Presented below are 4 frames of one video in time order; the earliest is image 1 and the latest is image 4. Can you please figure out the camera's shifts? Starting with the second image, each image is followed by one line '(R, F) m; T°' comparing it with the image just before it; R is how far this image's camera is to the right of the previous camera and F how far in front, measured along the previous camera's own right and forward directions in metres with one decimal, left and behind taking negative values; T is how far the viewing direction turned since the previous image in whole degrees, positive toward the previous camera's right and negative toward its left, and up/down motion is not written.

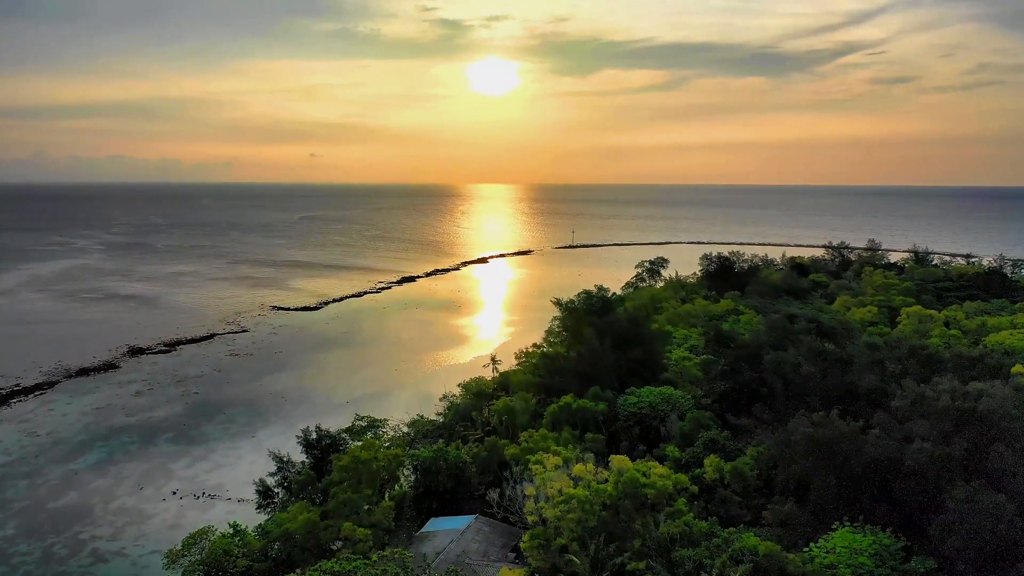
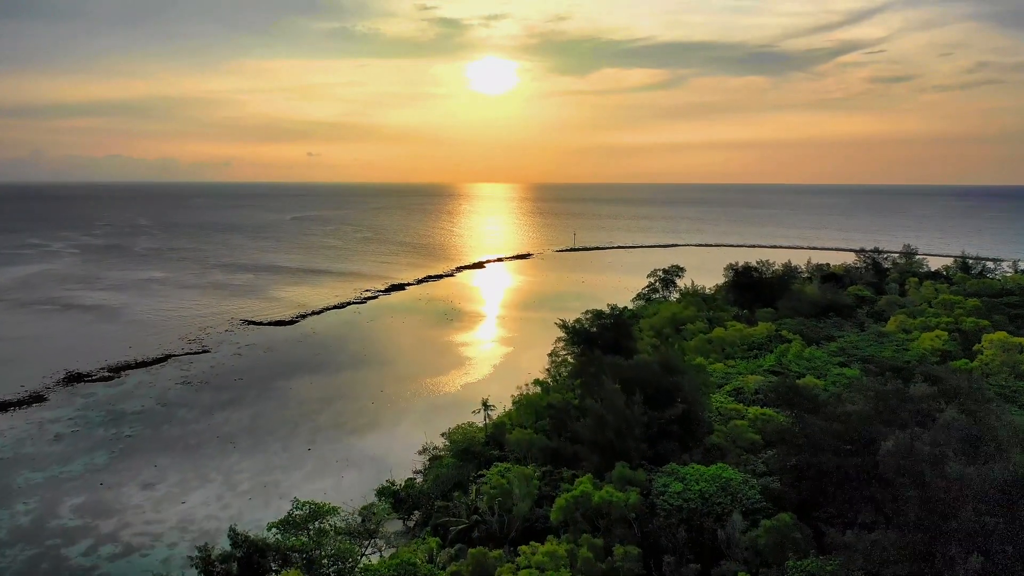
(+0.1, +5.3) m; 0°
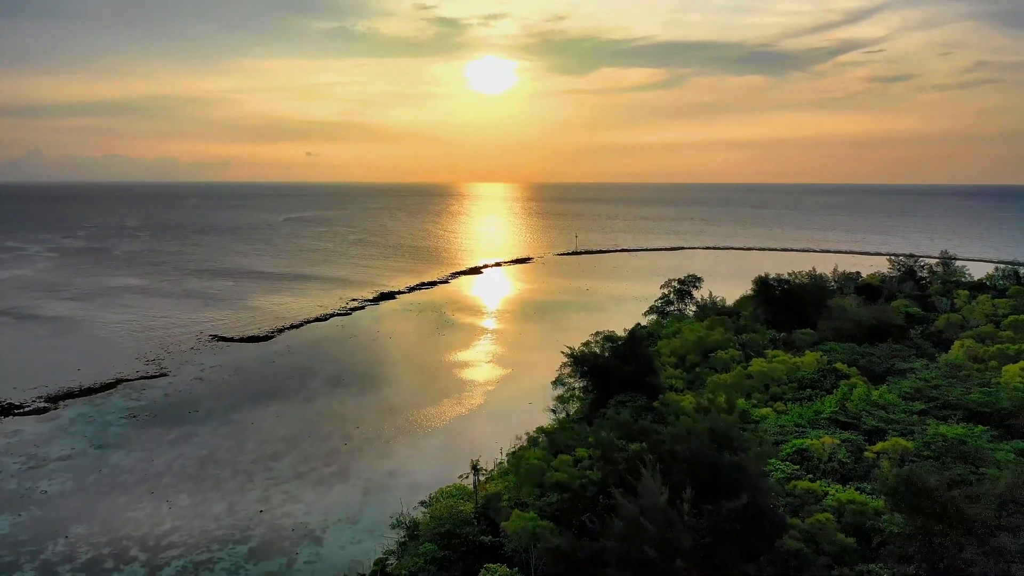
(+0.1, +4.6) m; 0°
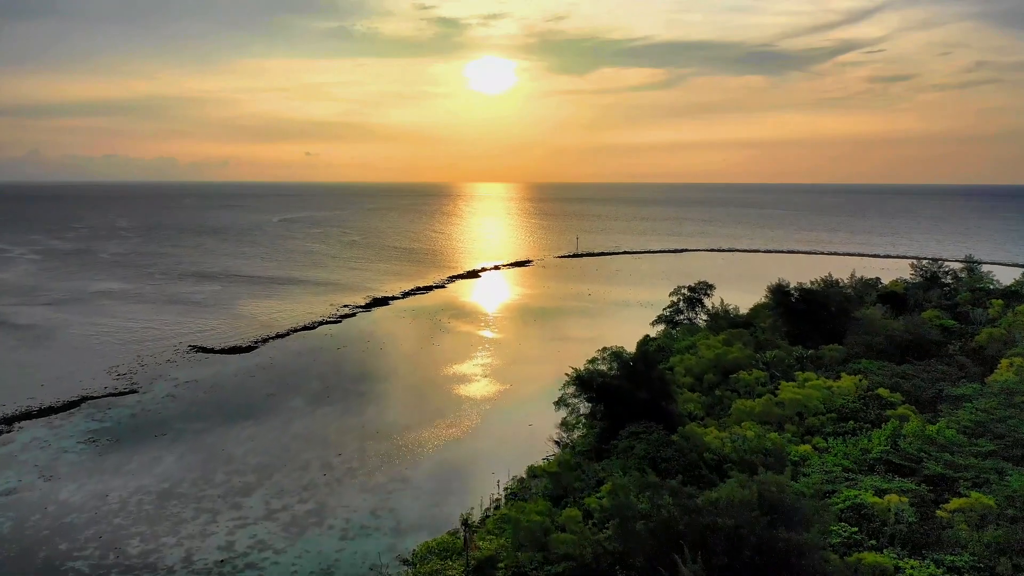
(+0.1, +2.6) m; 0°
